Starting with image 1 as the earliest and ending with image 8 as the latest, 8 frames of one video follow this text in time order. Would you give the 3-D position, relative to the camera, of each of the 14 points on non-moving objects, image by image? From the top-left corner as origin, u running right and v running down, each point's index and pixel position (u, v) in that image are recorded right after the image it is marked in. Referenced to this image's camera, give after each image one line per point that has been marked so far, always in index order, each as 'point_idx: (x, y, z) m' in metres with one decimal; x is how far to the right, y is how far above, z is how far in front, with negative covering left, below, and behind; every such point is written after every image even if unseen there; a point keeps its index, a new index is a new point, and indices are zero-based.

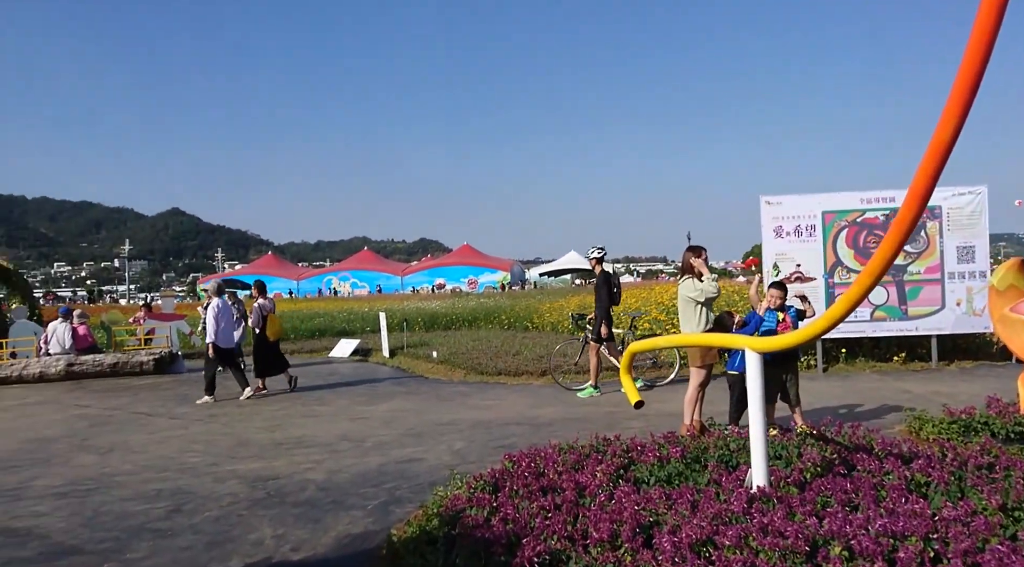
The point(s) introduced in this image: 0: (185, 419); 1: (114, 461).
0: (-4.1, -1.7, +10.6) m
1: (-3.8, -1.7, +8.1) m
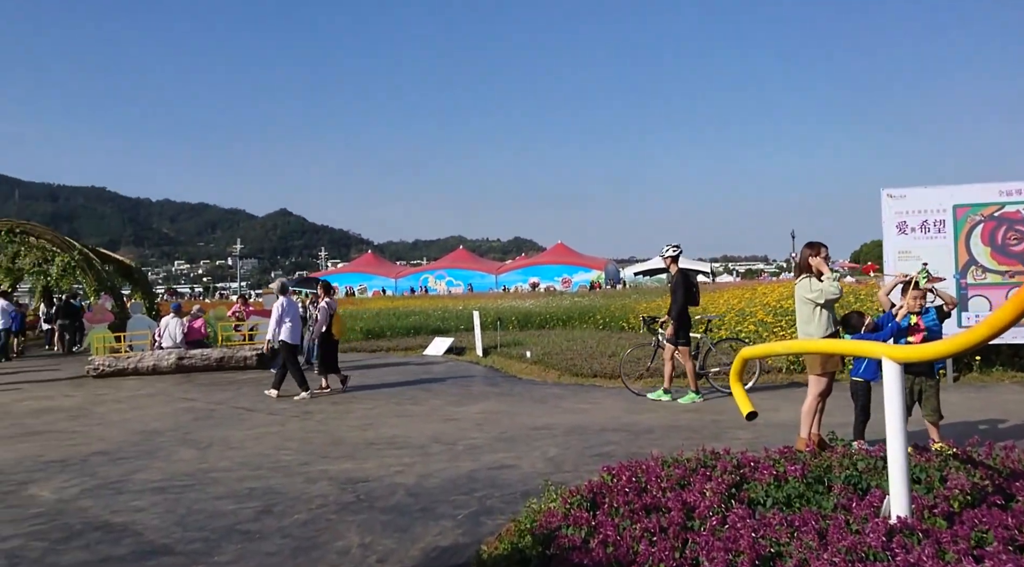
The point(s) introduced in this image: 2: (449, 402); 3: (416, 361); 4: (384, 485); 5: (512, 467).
0: (-2.9, -1.7, +10.7) m
1: (-2.9, -1.6, +8.1) m
2: (-0.8, -1.5, +10.4) m
3: (-1.9, -1.6, +17.0) m
4: (-0.9, -1.5, +6.2) m
5: (0.0, -1.4, +6.4) m
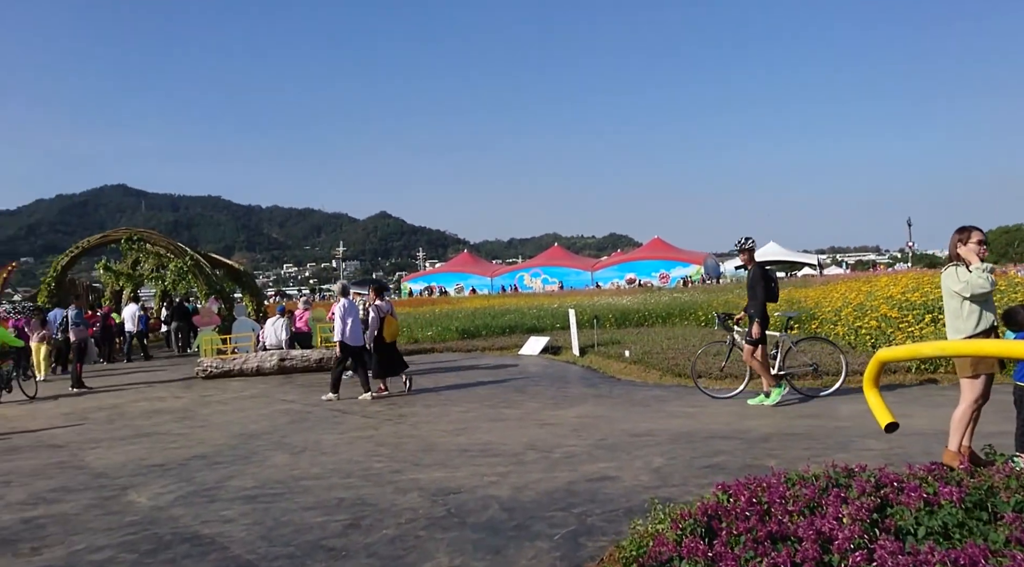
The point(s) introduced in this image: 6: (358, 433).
0: (-1.7, -1.7, +10.5) m
1: (-2.0, -1.7, +8.0) m
2: (+0.4, -1.4, +10.0) m
3: (0.0, -1.5, +16.7) m
4: (-0.2, -1.5, +5.8) m
5: (+0.7, -1.4, +5.9) m
6: (-1.7, -1.7, +9.4) m
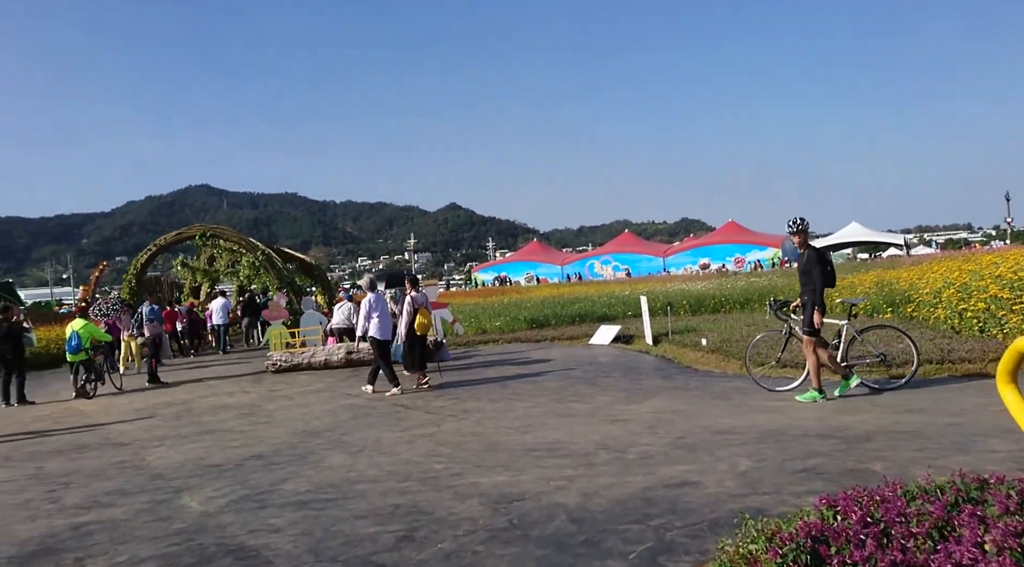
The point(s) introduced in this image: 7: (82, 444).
0: (-0.8, -1.5, +10.0) m
1: (-1.3, -1.6, +7.6) m
2: (+1.2, -1.3, +9.4) m
3: (+1.3, -1.3, +16.1) m
4: (+0.2, -1.4, +5.2) m
5: (+1.1, -1.3, +5.3) m
6: (-1.0, -1.5, +9.0) m
7: (-5.6, -2.0, +11.1) m
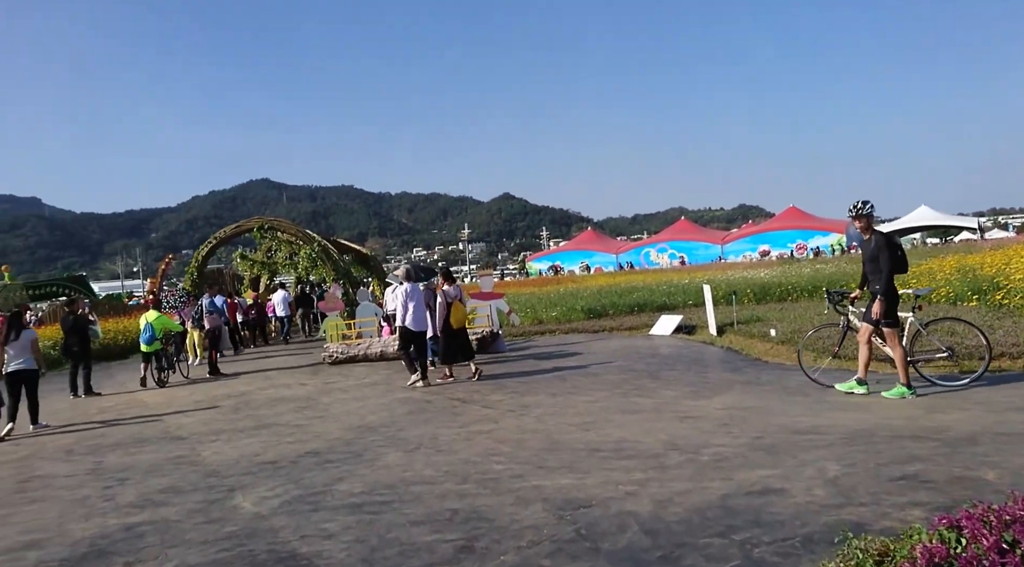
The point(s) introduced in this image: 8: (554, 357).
0: (-0.1, -1.4, +9.7) m
1: (-0.8, -1.5, +7.3) m
2: (+1.8, -1.2, +8.9) m
3: (+2.4, -1.1, +15.6) m
4: (+0.6, -1.3, +4.9) m
5: (+1.5, -1.2, +4.8) m
6: (-0.4, -1.5, +8.6) m
7: (-4.8, -1.9, +11.0) m
8: (+0.8, -1.3, +15.4) m
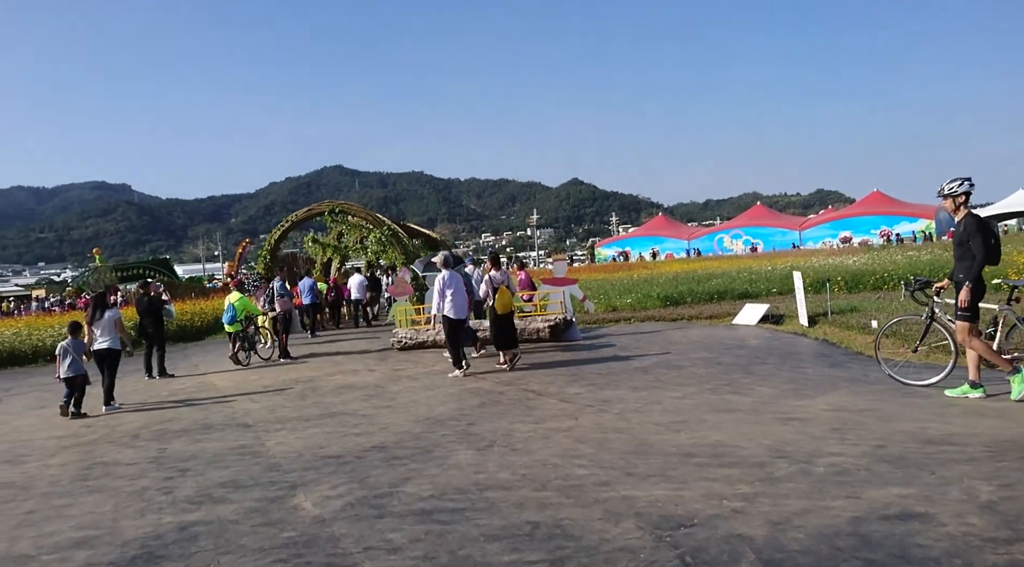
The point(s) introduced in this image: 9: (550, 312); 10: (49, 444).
0: (+0.7, -1.3, +9.0) m
1: (-0.2, -1.4, +6.7) m
2: (+2.6, -1.0, +8.1) m
3: (+3.7, -0.8, +14.7) m
4: (+1.0, -1.2, +4.2) m
5: (+2.0, -1.1, +4.0) m
6: (+0.4, -1.3, +8.0) m
7: (-3.9, -1.7, +10.8) m
8: (+2.1, -1.1, +14.7) m
9: (+0.8, -0.6, +17.0) m
10: (-5.4, -1.9, +9.9) m
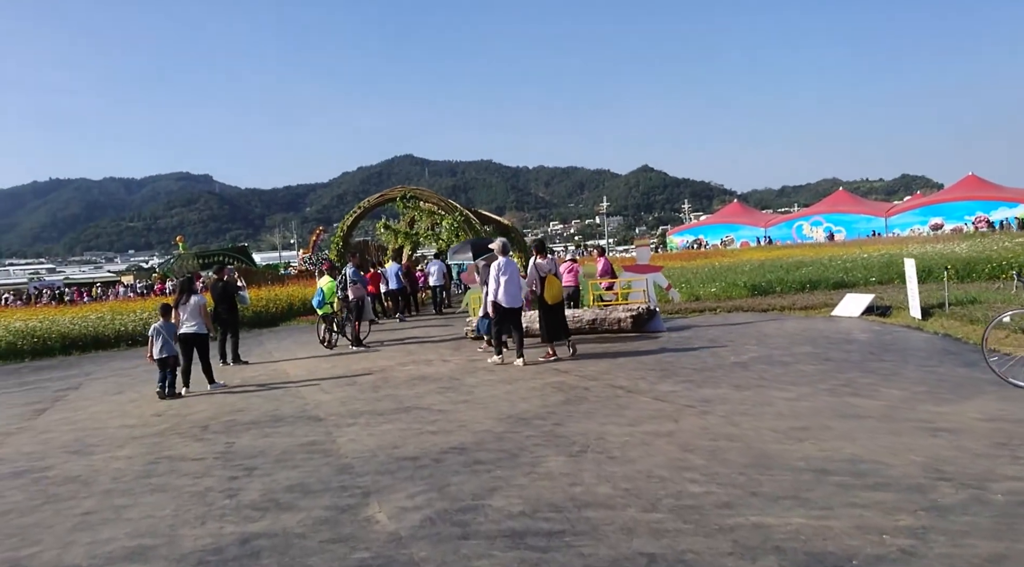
0: (+1.6, -1.1, +8.2) m
1: (+0.5, -1.3, +5.9) m
2: (+3.4, -0.9, +7.1) m
3: (+5.0, -0.7, +13.6) m
4: (+1.5, -1.2, +3.3) m
5: (+2.4, -1.1, +3.1) m
6: (+1.2, -1.2, +7.2) m
7: (-2.9, -1.5, +10.3) m
8: (+3.4, -0.9, +13.7) m
9: (+2.3, -0.3, +16.1) m
10: (-4.5, -1.7, +9.6) m
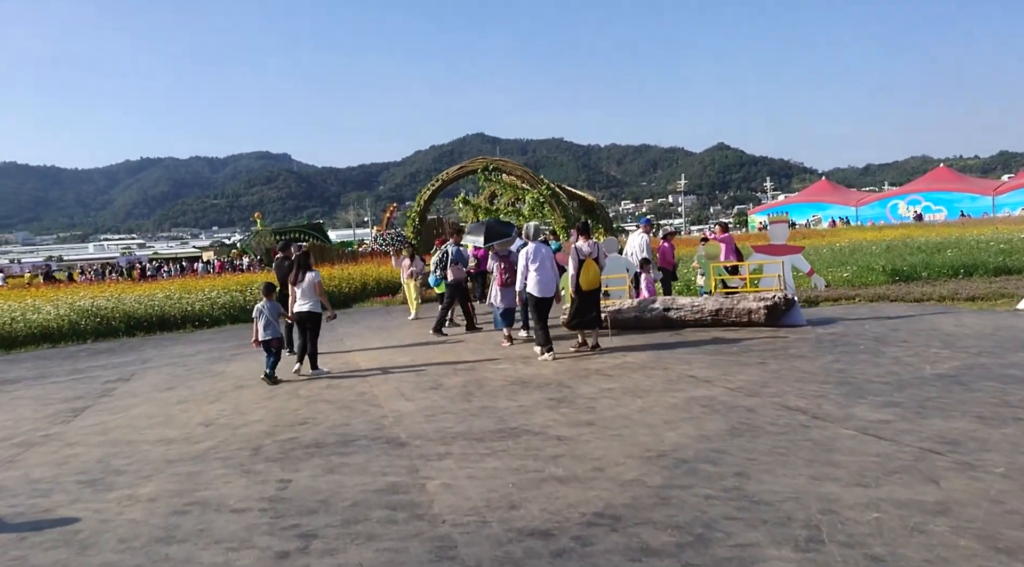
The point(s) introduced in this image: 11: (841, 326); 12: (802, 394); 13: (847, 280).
0: (+2.6, -1.1, +5.7) m
1: (+1.4, -1.3, +3.5) m
2: (+4.3, -0.9, +4.5) m
3: (+6.5, -0.5, +10.8) m
4: (+2.2, -1.2, +0.9) m
5: (+3.1, -1.1, +0.6) m
6: (+2.2, -1.1, +4.8) m
7: (-1.6, -1.4, +8.2) m
8: (+4.9, -0.7, +11.1) m
9: (+4.0, -0.1, +13.6) m
10: (-3.3, -1.5, +7.7) m
11: (+4.9, -0.6, +12.6) m
12: (+2.6, -1.0, +7.7) m
13: (+6.8, 0.0, +17.3) m
